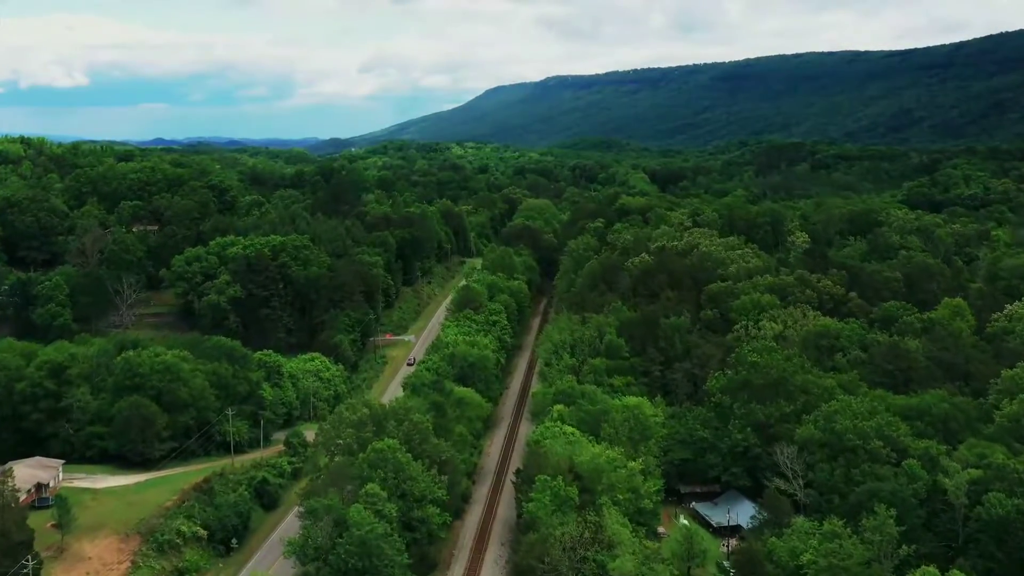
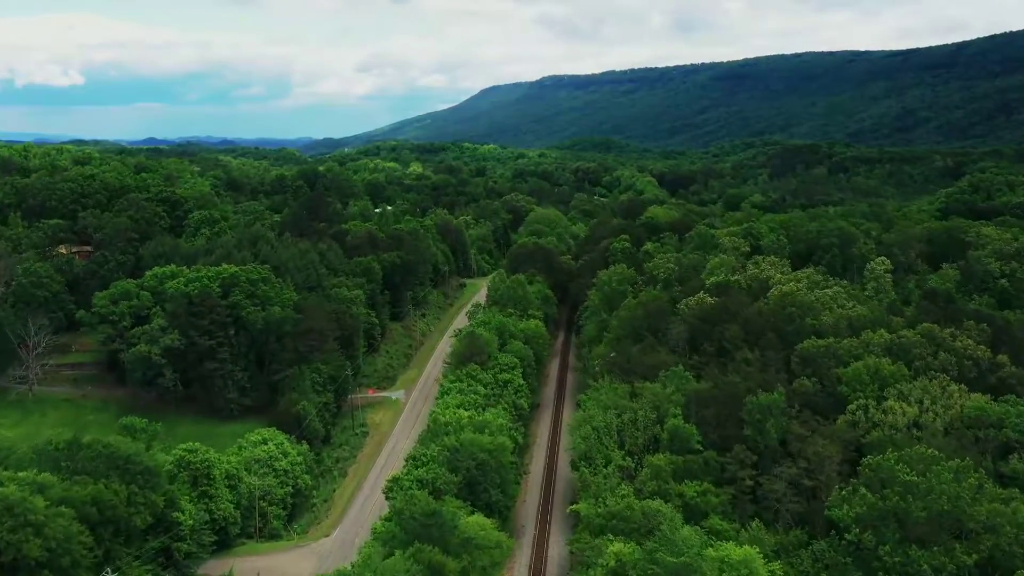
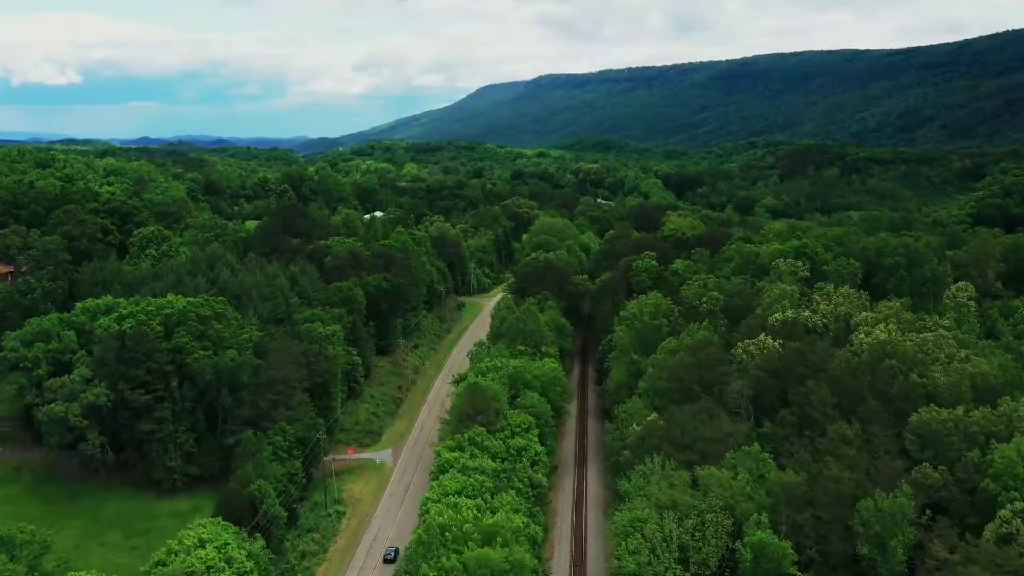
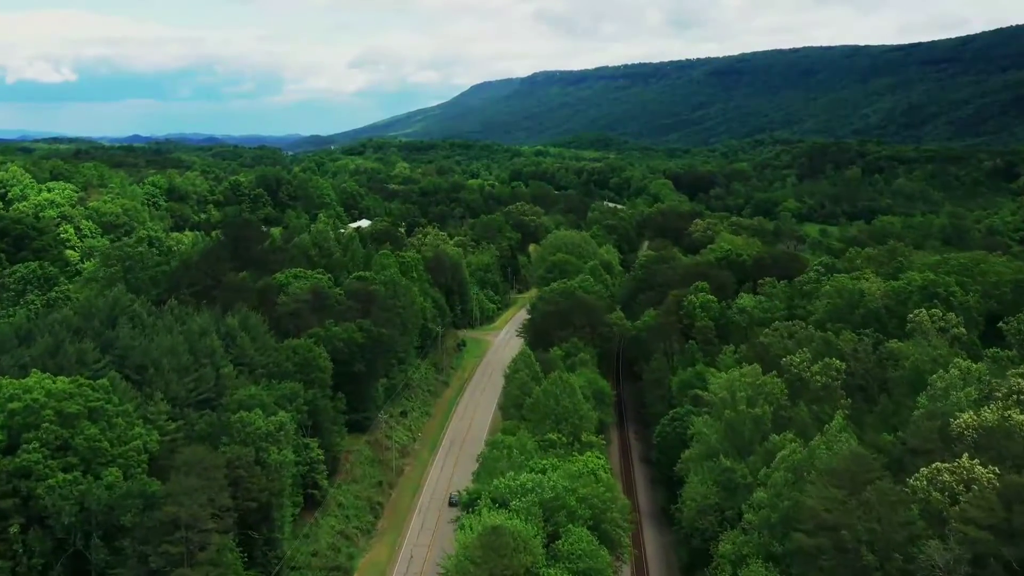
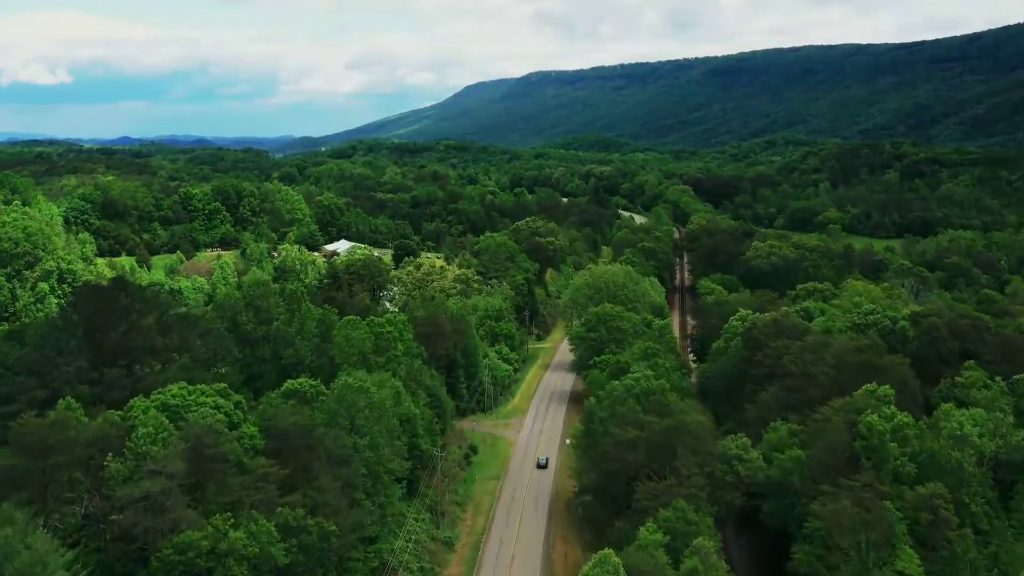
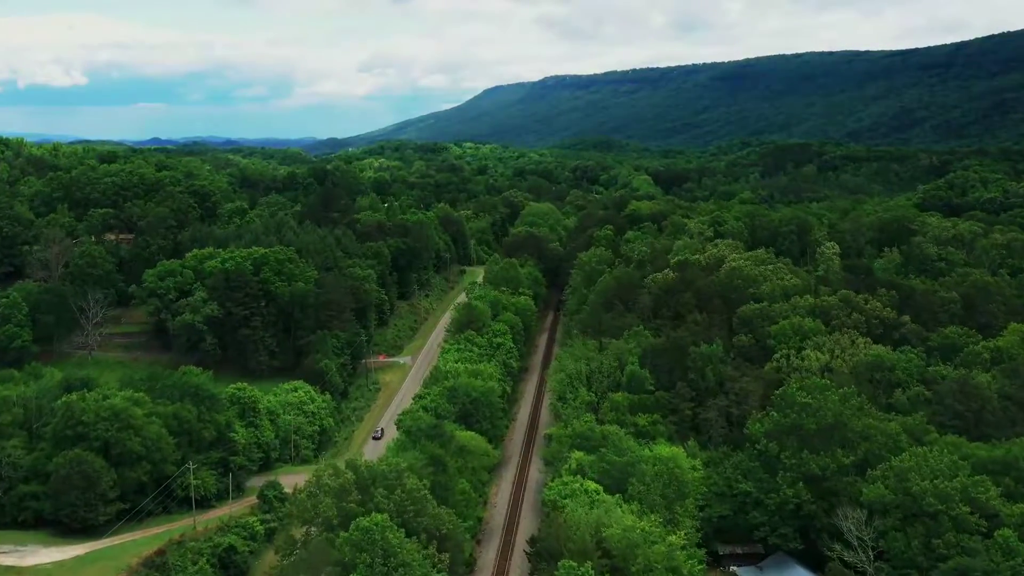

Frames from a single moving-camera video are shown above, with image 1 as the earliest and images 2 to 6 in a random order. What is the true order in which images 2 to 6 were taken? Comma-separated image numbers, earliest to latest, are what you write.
6, 2, 3, 4, 5
